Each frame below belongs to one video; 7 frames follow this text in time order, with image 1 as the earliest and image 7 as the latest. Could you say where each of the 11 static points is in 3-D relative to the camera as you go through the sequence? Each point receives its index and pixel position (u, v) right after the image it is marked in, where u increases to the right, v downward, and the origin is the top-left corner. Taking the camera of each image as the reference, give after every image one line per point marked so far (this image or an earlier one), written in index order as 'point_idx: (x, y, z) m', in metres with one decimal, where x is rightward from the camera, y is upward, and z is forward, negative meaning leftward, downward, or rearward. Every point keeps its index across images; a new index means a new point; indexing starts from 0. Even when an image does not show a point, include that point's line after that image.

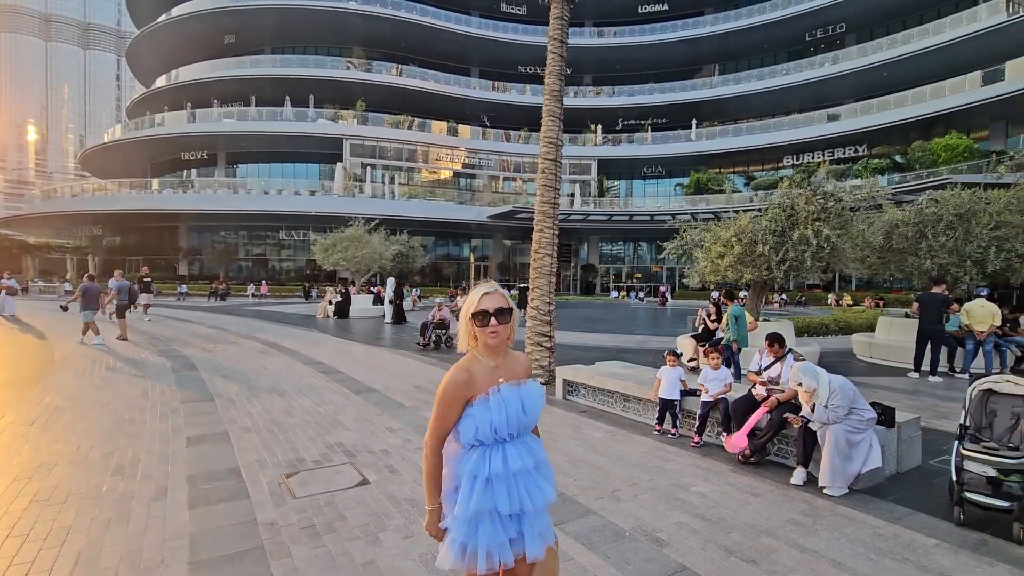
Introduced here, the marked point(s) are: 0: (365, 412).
0: (-1.9, -1.6, +6.8) m
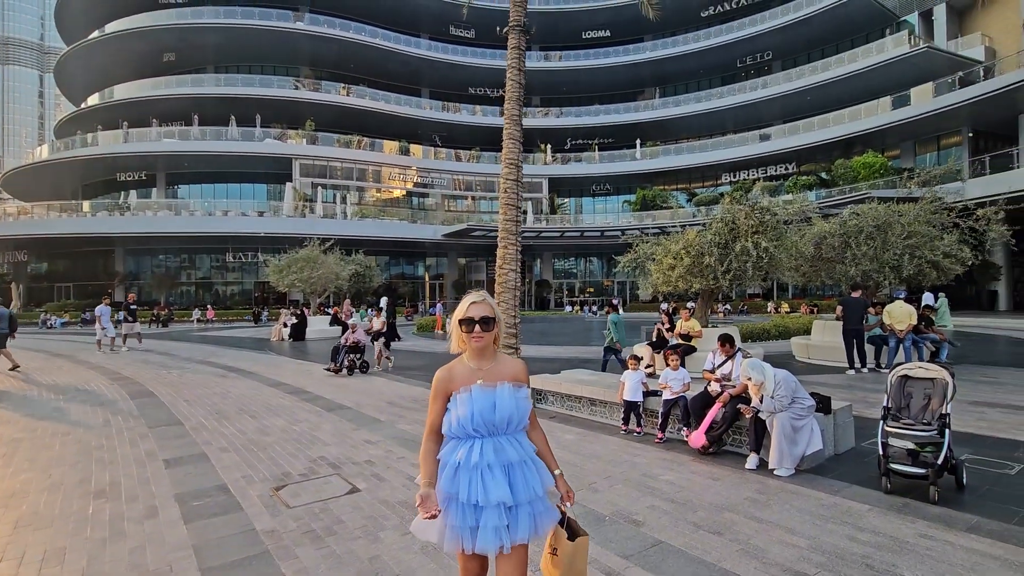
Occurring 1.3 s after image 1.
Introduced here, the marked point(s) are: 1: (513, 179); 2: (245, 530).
0: (-2.3, -1.9, +6.9) m
1: (0.0, +1.9, +9.2) m
2: (-2.0, -1.8, +3.9) m
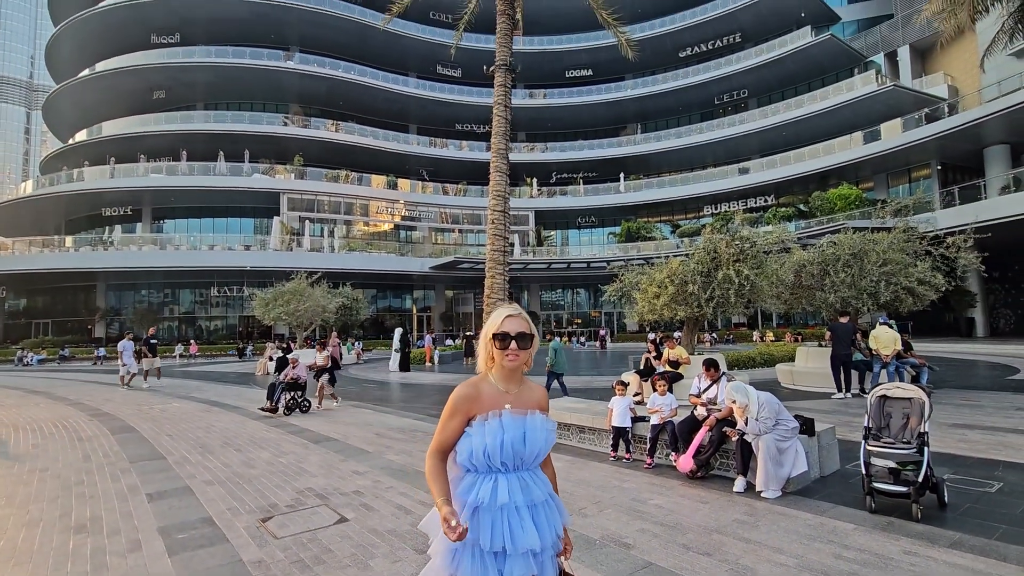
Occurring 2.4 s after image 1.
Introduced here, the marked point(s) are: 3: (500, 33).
0: (-2.4, -2.3, +6.8) m
1: (-0.2, +1.4, +9.4) m
2: (-2.1, -2.0, +3.8) m
3: (-0.3, +4.9, +10.0) m
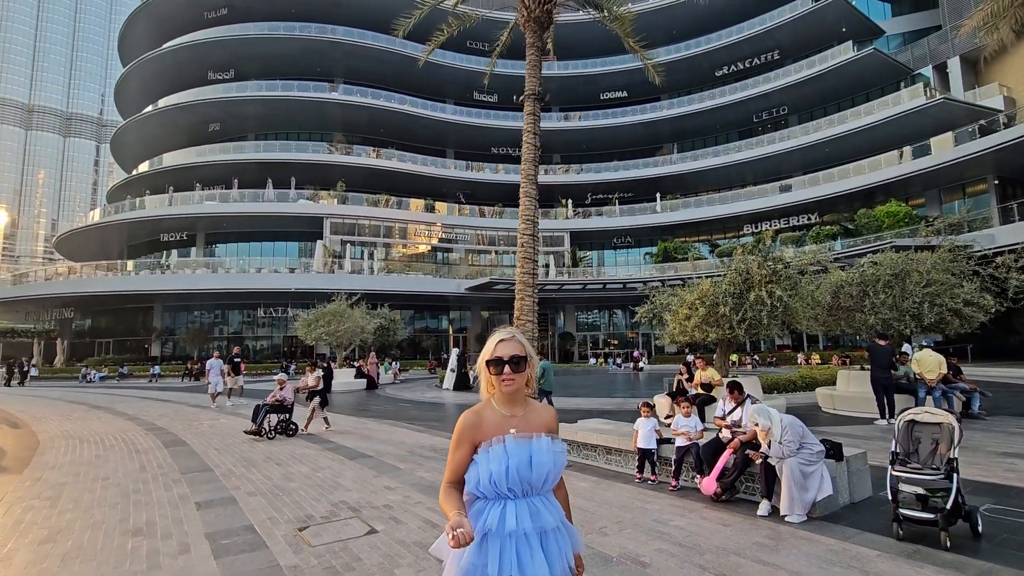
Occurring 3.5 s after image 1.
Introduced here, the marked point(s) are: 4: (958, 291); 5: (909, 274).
0: (-2.1, -2.6, +7.1) m
1: (+0.3, +1.0, +9.7) m
2: (-1.9, -2.2, +4.1) m
3: (+0.3, +4.5, +10.4) m
4: (+9.8, -0.1, +11.4) m
5: (+8.9, +0.3, +11.5) m
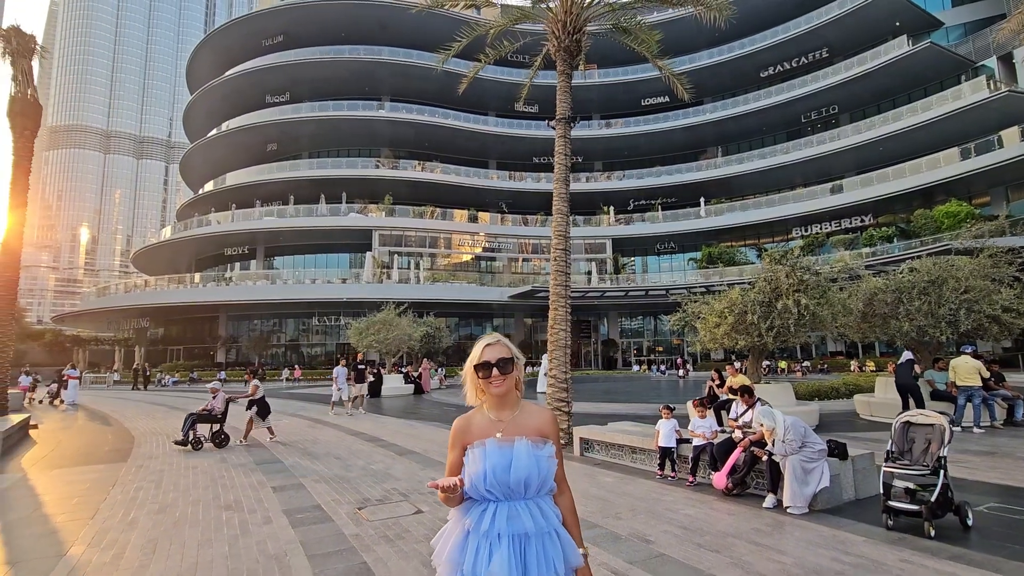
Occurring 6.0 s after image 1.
0: (-1.6, -2.8, +8.0) m
1: (+1.0, +0.8, +10.4) m
2: (-1.7, -2.4, +5.0) m
3: (+1.0, +4.3, +11.2) m
4: (+10.6, -0.2, +11.3) m
5: (+9.7, +0.2, +11.5) m
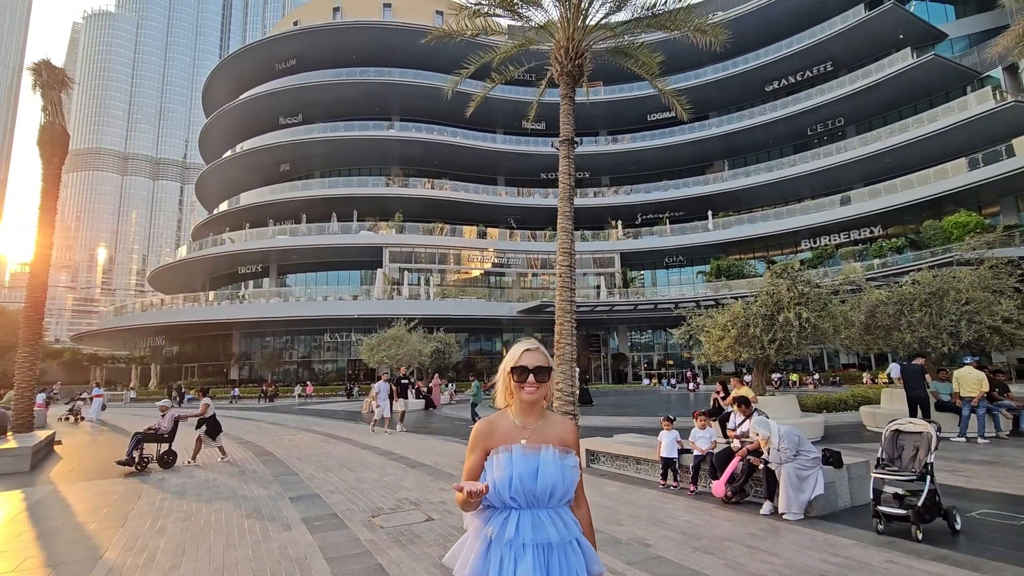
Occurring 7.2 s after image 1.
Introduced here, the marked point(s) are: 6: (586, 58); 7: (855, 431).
0: (-1.5, -3.1, +8.3) m
1: (+1.1, +0.5, +10.7) m
2: (-1.6, -2.6, +5.3) m
3: (+1.1, +3.9, +11.6) m
4: (+10.8, -0.4, +11.4) m
5: (+9.8, -0.1, +11.6) m
6: (+1.8, +5.4, +12.3) m
7: (+8.5, -3.5, +12.9) m
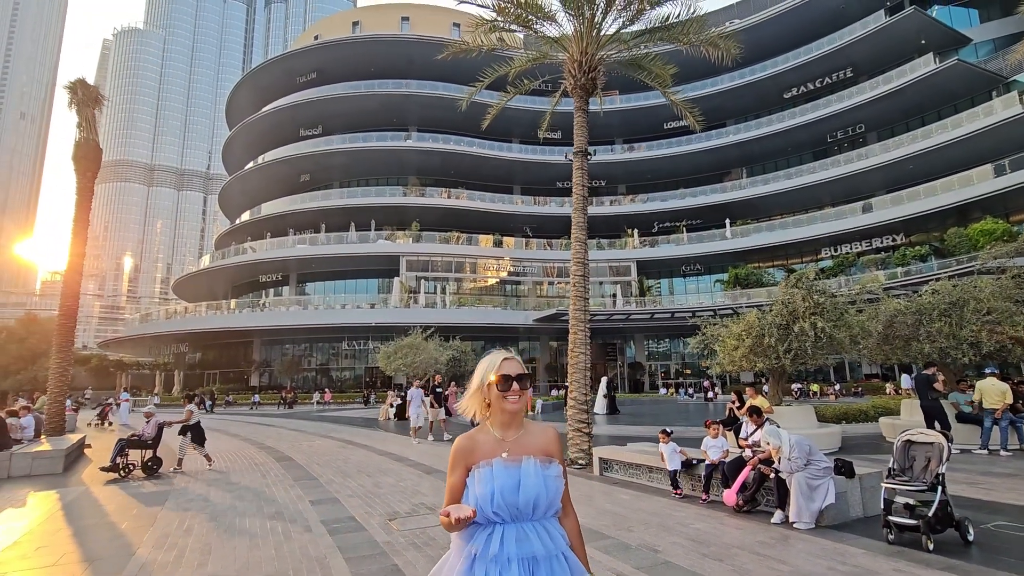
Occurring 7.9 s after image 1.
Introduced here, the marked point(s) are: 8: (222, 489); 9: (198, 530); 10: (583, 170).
0: (-1.2, -3.2, +8.5) m
1: (+1.4, +0.3, +10.9) m
2: (-1.5, -2.7, +5.4) m
3: (+1.4, +3.7, +11.8) m
4: (+11.1, -0.6, +11.2) m
5: (+10.1, -0.3, +11.5) m
6: (+2.1, +5.2, +12.5) m
7: (+8.9, -3.8, +12.7) m
8: (-4.6, -3.2, +8.3) m
9: (-3.6, -2.8, +6.0) m
10: (+1.6, +2.7, +11.7) m
